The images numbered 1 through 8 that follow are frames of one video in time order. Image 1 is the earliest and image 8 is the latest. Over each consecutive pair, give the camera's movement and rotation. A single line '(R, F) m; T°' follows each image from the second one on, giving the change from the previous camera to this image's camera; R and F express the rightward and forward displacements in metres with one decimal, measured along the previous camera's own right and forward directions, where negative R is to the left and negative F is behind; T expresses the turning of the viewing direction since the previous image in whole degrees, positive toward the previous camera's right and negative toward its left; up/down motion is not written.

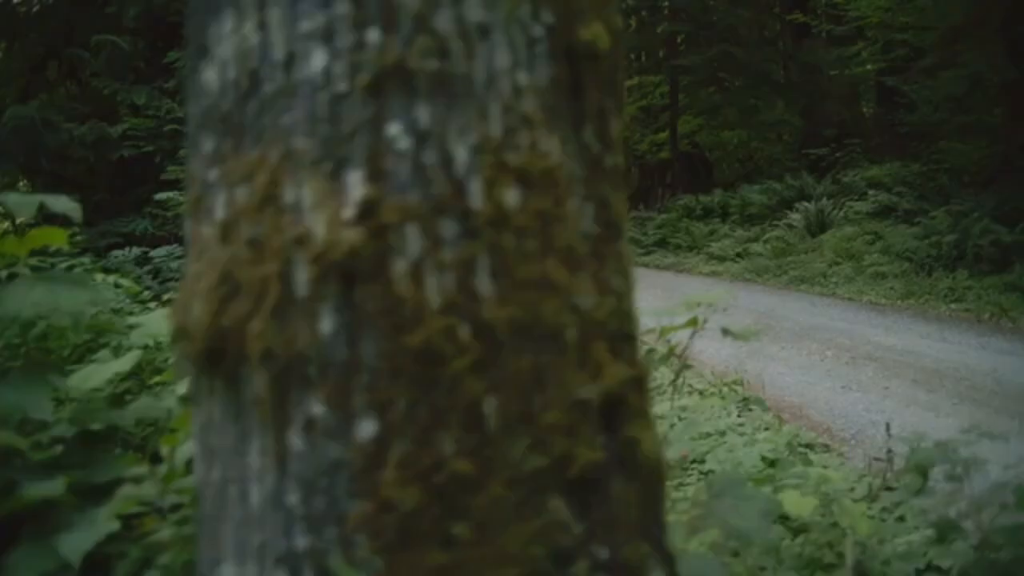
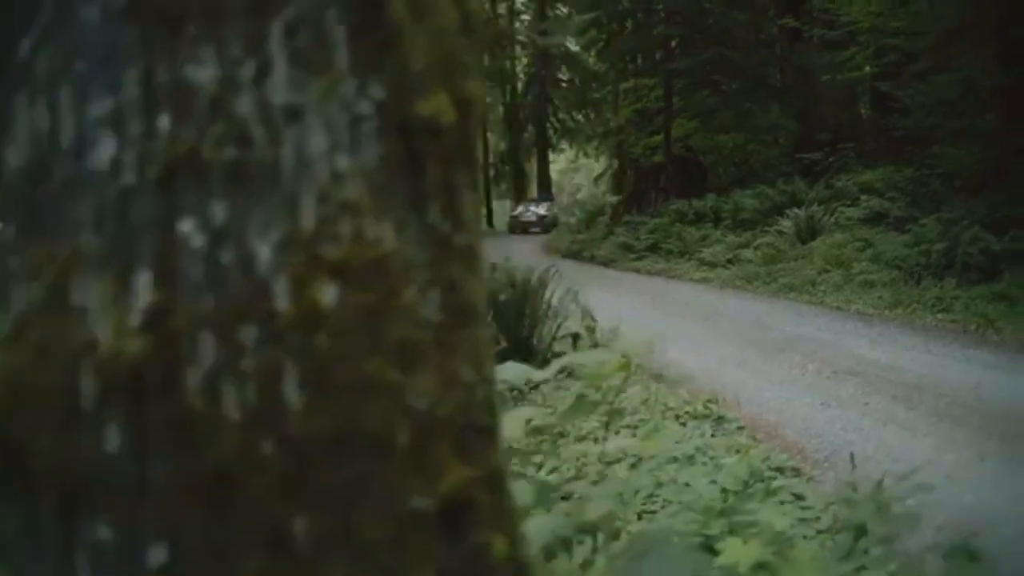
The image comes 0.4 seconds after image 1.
(+0.2, +0.1) m; 0°
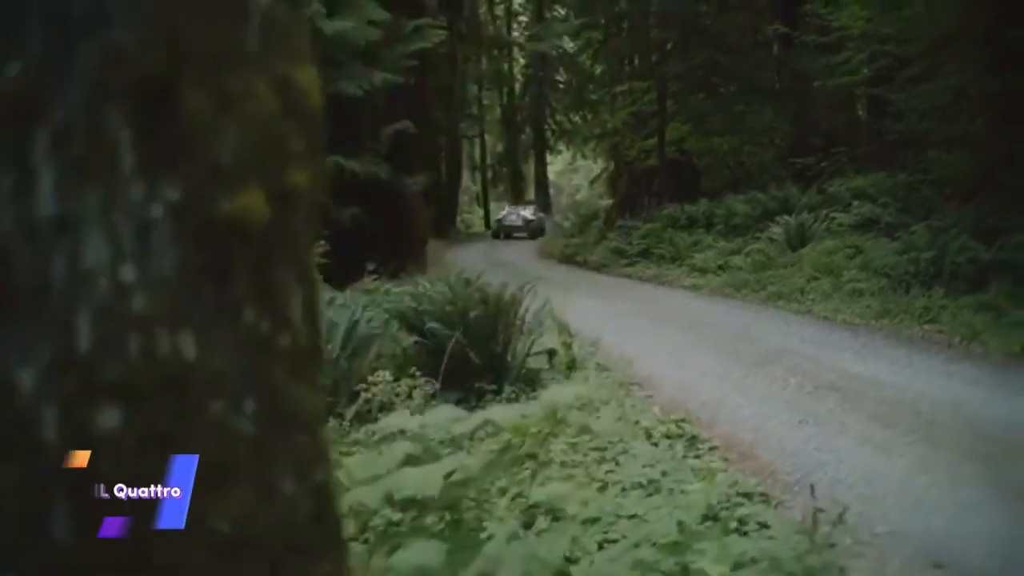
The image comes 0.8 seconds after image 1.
(+0.2, +0.1) m; 0°
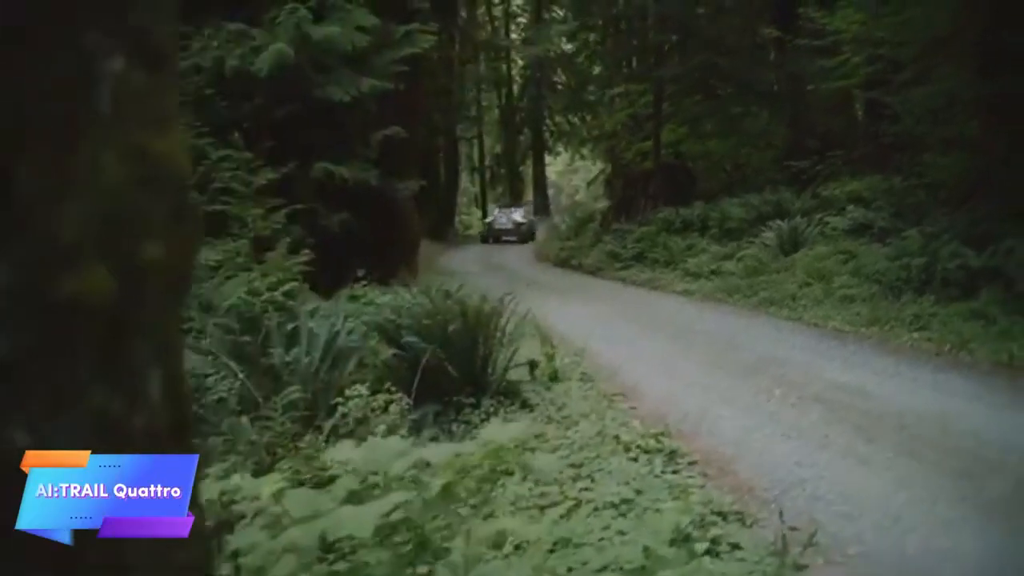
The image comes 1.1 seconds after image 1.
(+0.1, 0.0) m; 0°
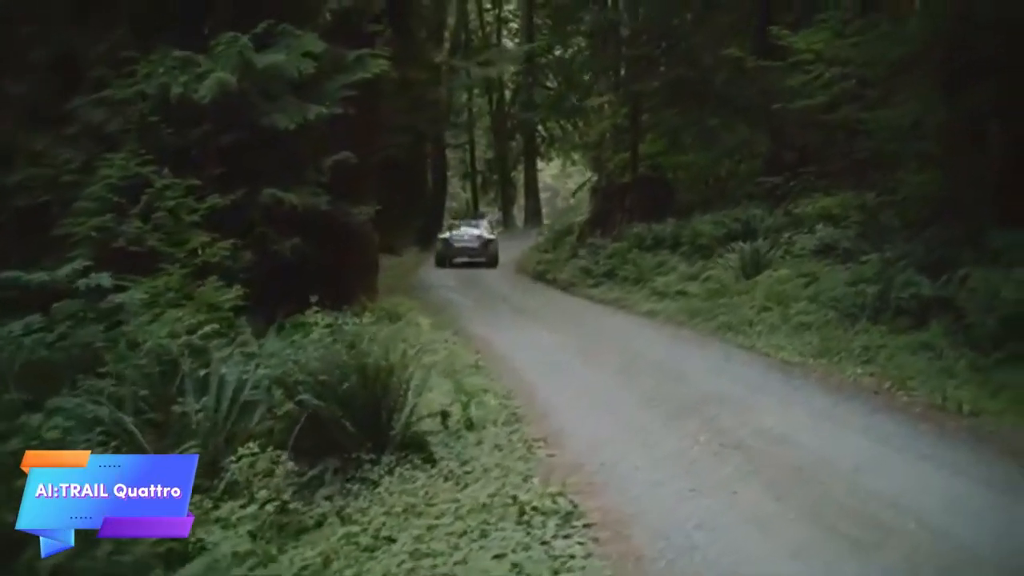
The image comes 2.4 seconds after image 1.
(+0.6, +0.1) m; 0°
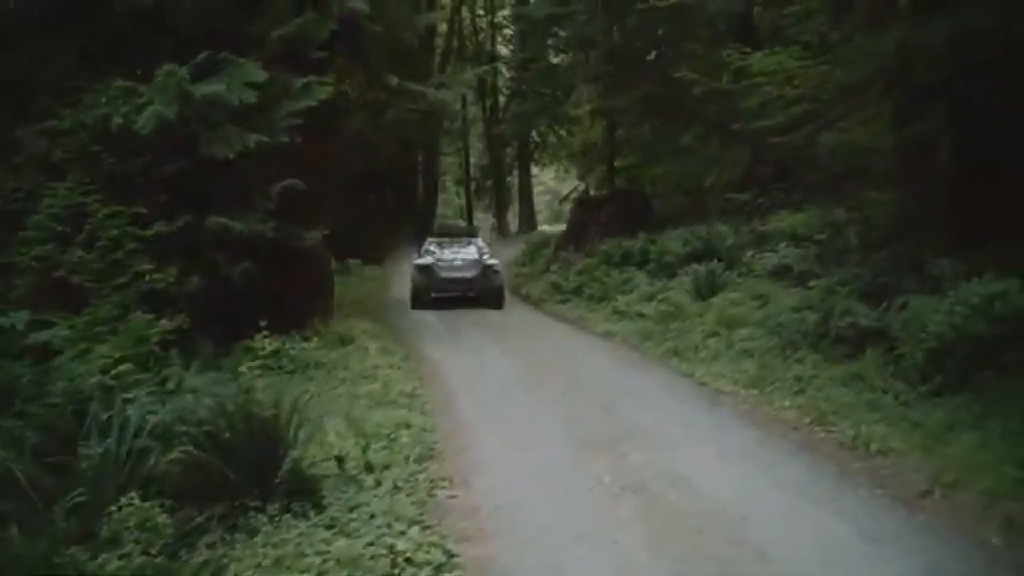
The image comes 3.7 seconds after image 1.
(+0.7, -0.1) m; -1°
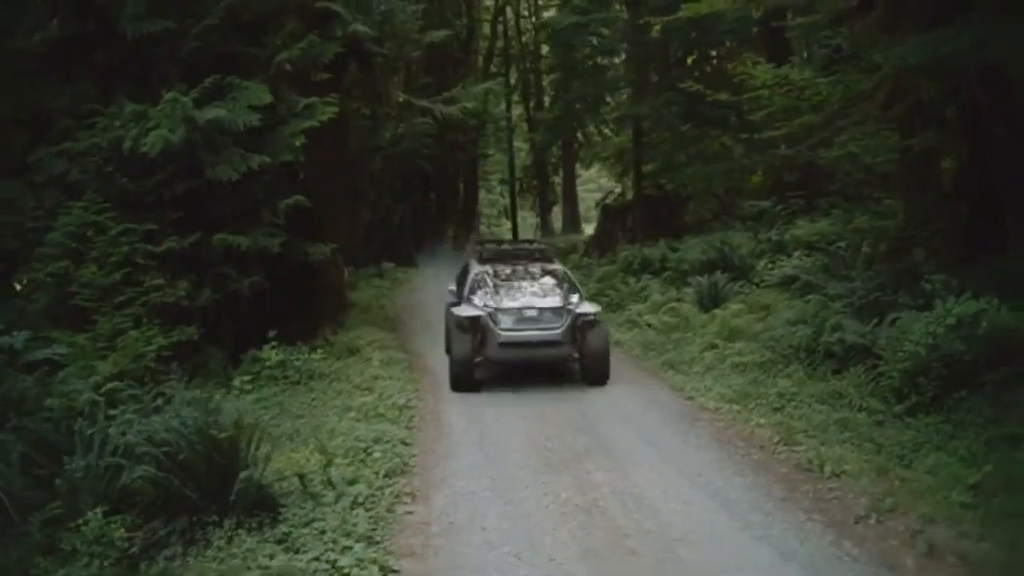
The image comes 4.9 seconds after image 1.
(+0.7, -0.3) m; -3°
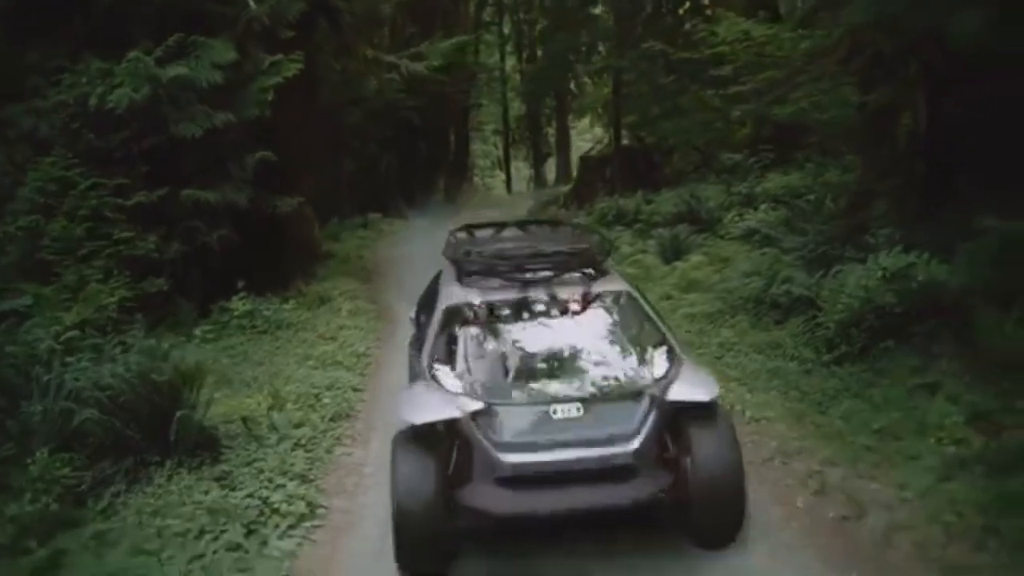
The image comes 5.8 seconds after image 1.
(+0.6, -0.4) m; 0°
